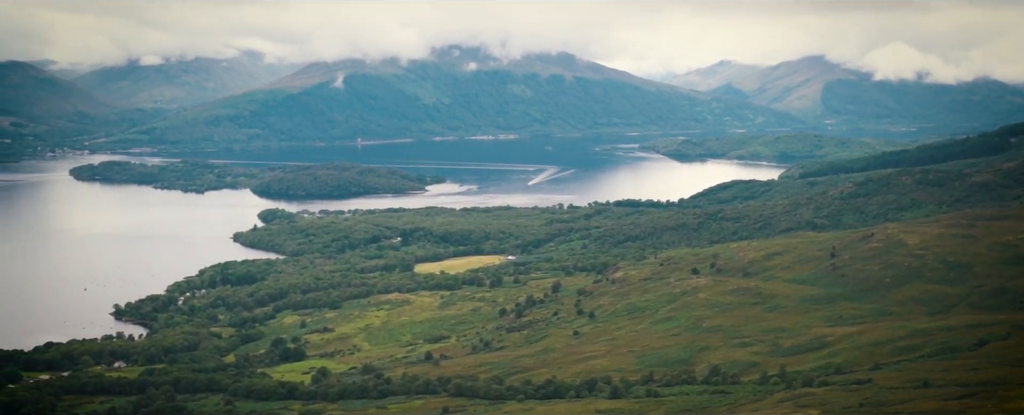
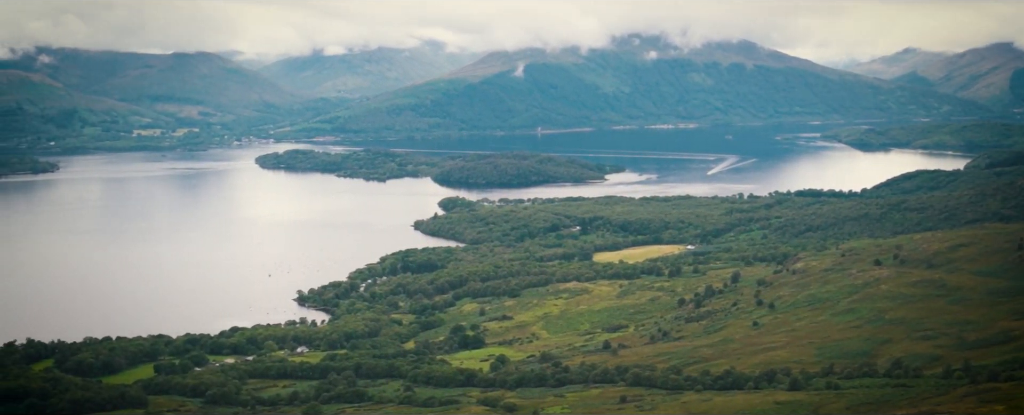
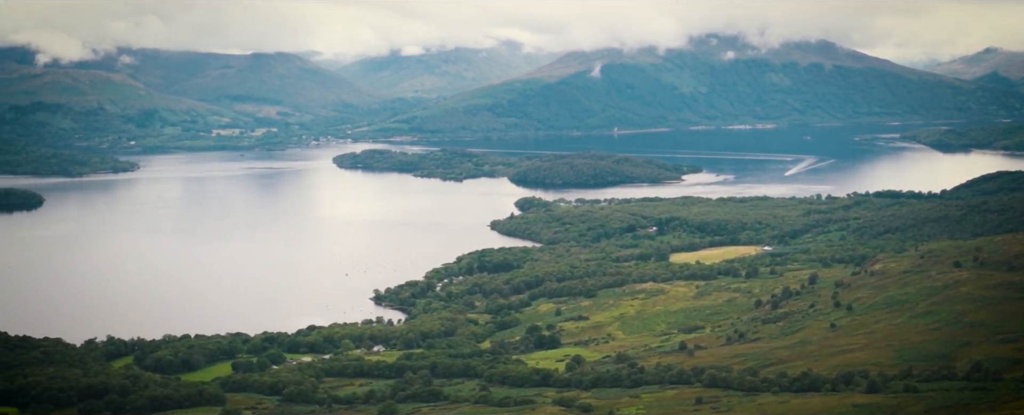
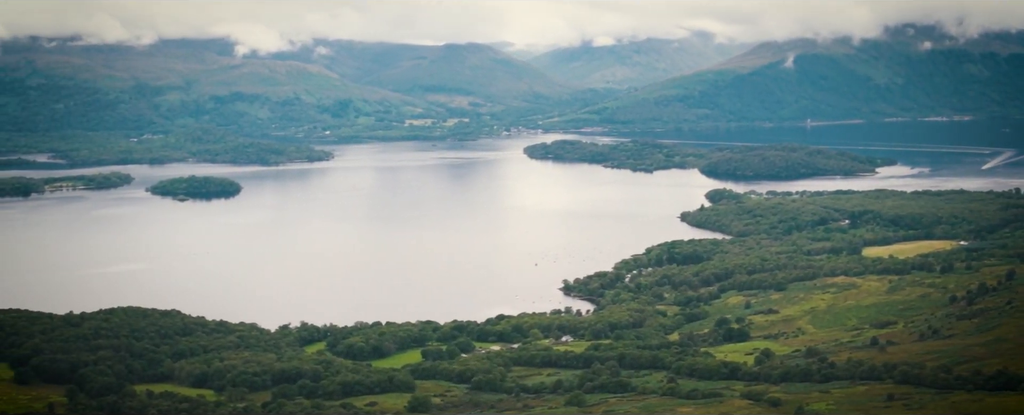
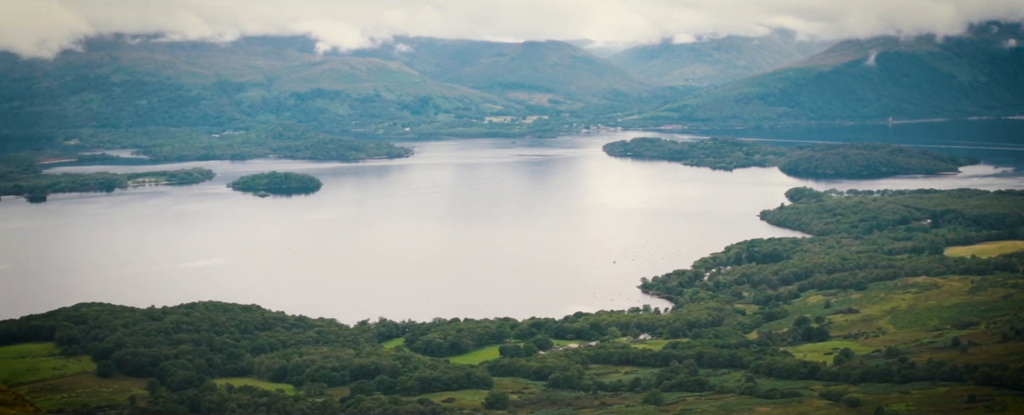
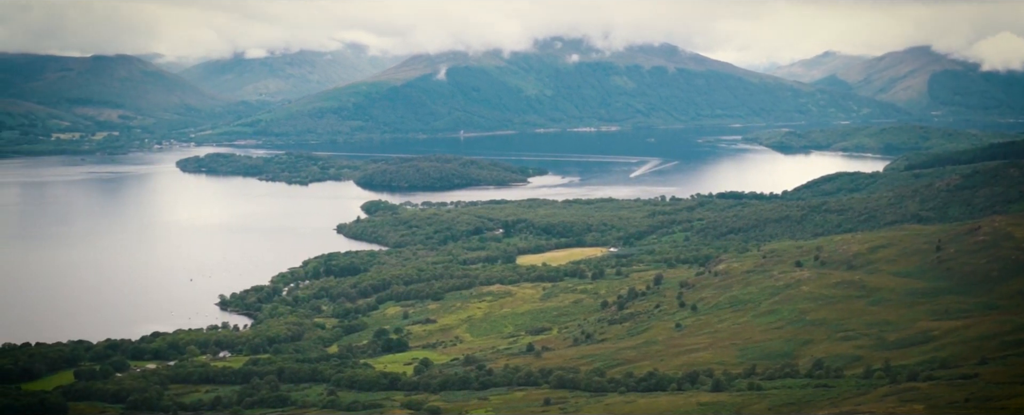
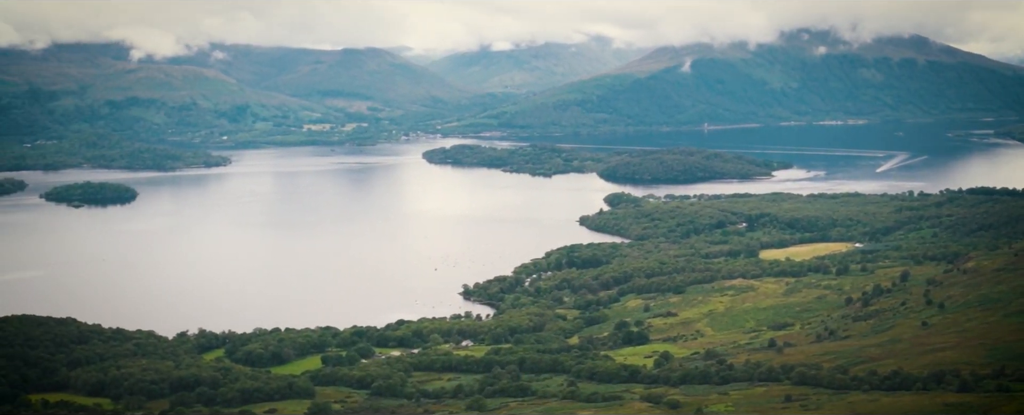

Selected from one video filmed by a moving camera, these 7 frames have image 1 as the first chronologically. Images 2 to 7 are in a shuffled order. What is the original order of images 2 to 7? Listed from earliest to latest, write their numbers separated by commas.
6, 2, 3, 7, 4, 5
